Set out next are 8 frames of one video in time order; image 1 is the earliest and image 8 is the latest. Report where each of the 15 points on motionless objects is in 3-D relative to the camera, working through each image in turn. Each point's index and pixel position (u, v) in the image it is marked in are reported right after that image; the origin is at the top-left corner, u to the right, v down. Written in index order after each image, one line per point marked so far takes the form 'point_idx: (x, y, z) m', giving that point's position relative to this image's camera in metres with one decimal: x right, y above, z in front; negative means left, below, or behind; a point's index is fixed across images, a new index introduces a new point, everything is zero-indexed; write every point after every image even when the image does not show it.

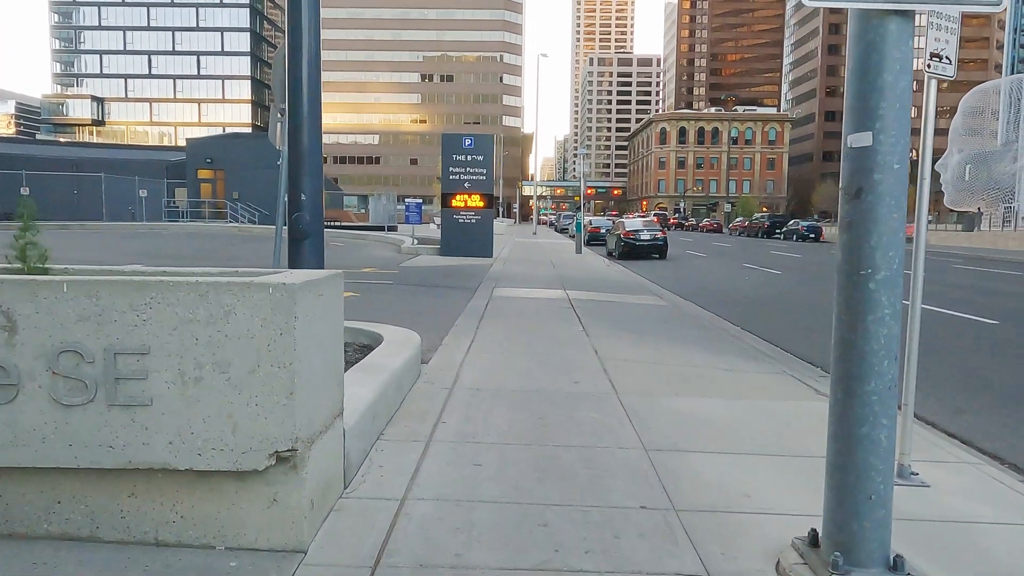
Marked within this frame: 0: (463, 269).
0: (-1.3, +0.4, +19.2) m
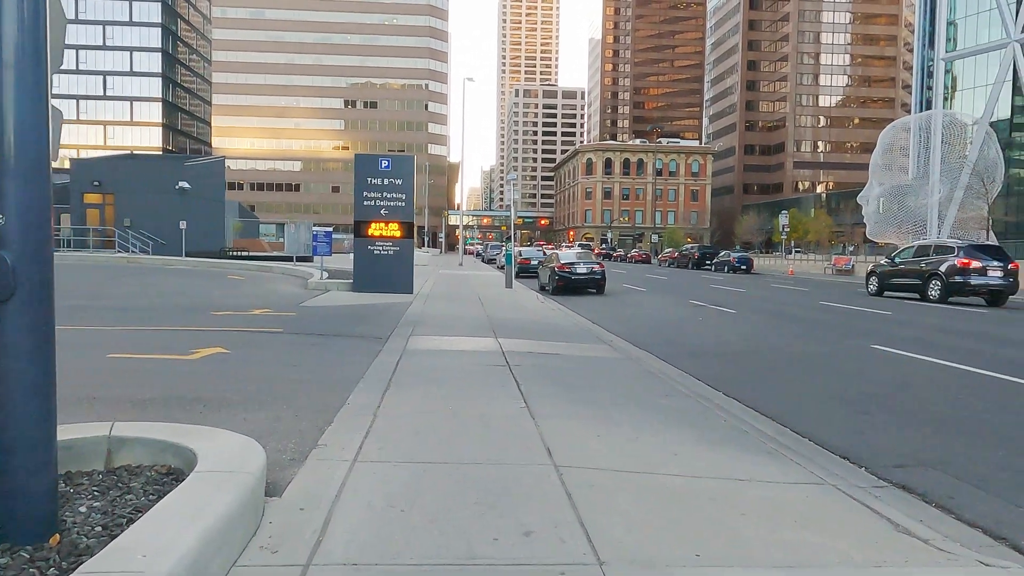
0: (-2.9, -0.5, +16.3) m
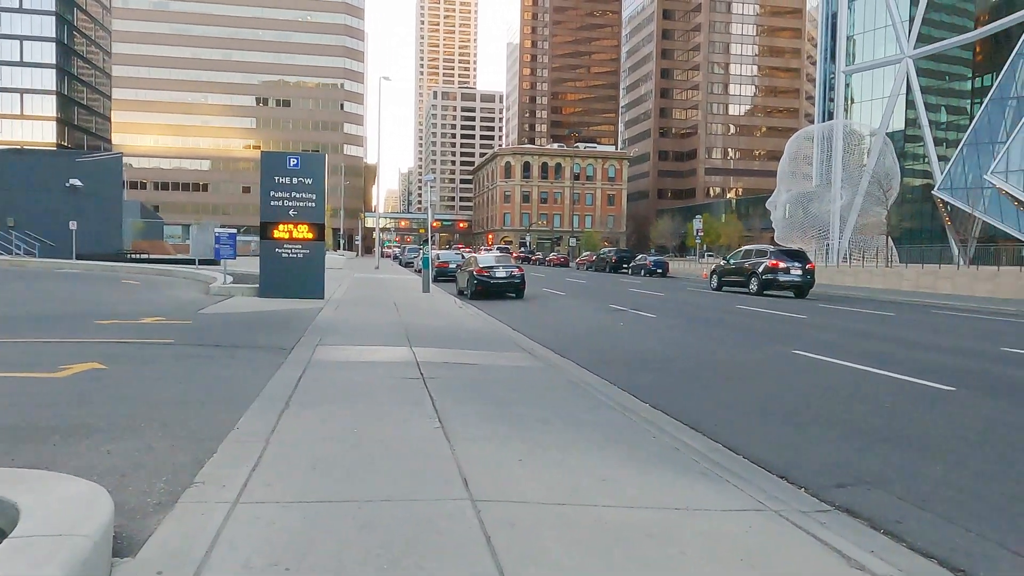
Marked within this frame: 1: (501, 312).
0: (-4.6, -0.6, +15.3) m
1: (-0.3, -0.6, +19.6) m
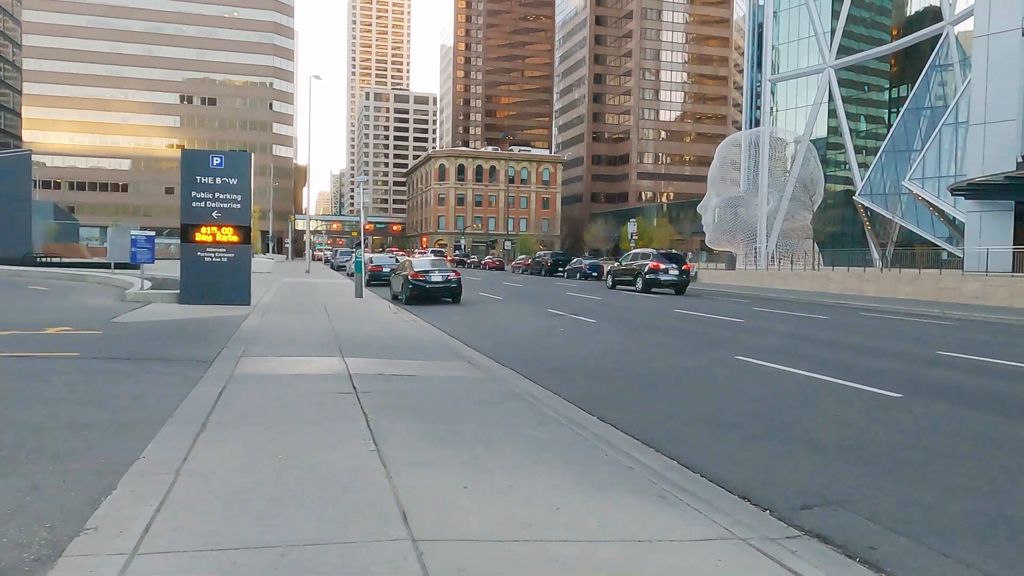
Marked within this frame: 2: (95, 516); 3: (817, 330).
0: (-5.8, -0.7, +14.3) m
1: (-1.9, -0.7, +19.0) m
2: (-2.4, -1.3, +4.3) m
3: (+6.5, -0.9, +16.2) m
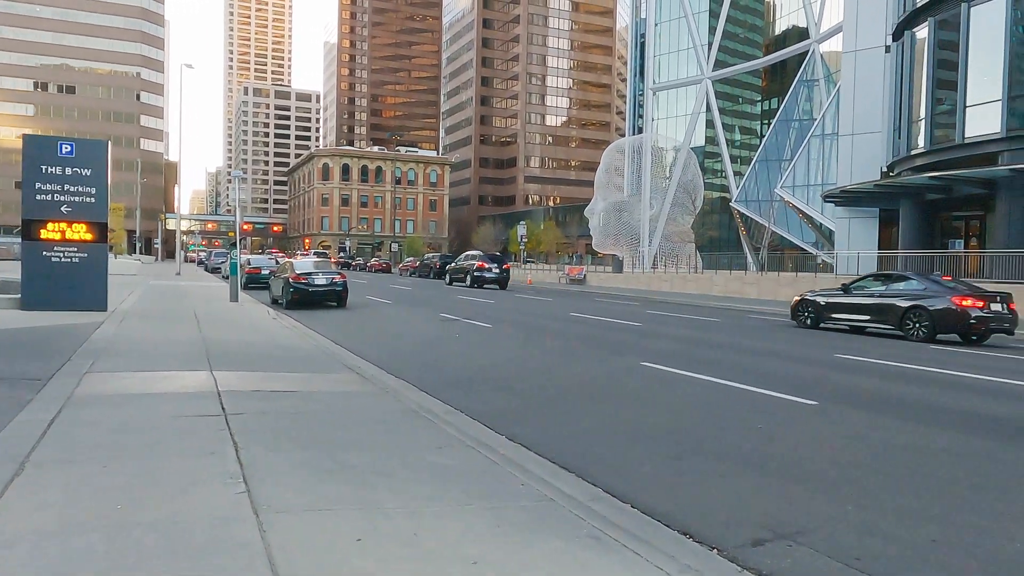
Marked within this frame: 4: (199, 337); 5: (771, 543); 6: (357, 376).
0: (-7.6, -0.8, +12.4) m
1: (-4.4, -0.8, +17.6) m
2: (-2.7, -1.3, +3.0) m
3: (+4.3, -1.0, +16.1) m
4: (-5.6, -0.9, +13.6) m
5: (+1.5, -1.5, +4.5) m
6: (-2.0, -1.1, +10.0) m
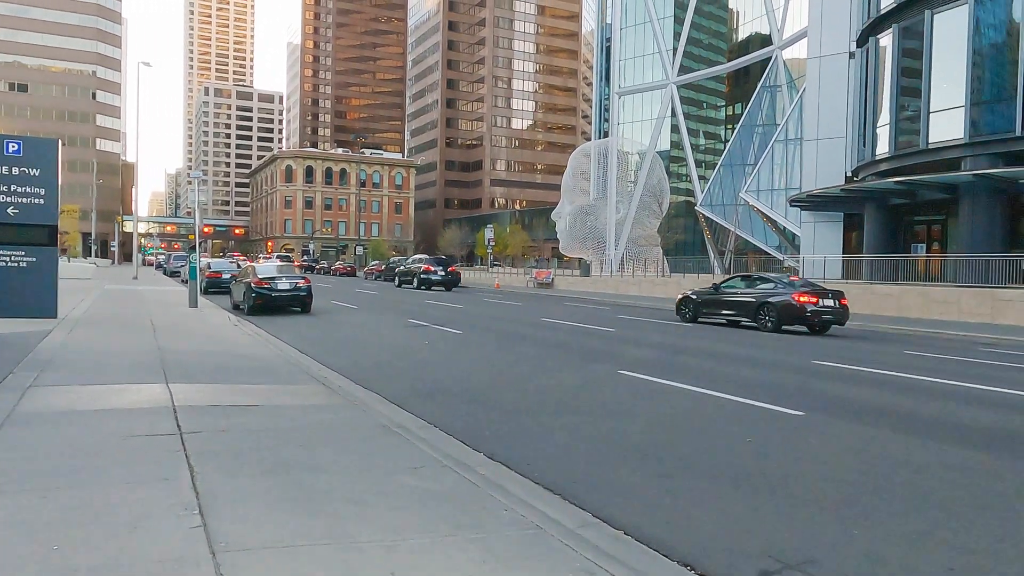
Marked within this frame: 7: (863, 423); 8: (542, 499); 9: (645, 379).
0: (-8.1, -0.9, +11.7) m
1: (-5.1, -0.9, +17.0) m
2: (-2.7, -1.4, +2.5) m
3: (+3.7, -1.1, +15.9) m
4: (-6.1, -1.0, +12.9) m
5: (+1.5, -1.6, +4.2) m
6: (-2.4, -1.2, +9.5) m
7: (+3.7, -1.4, +8.0) m
8: (+0.2, -1.5, +5.3) m
9: (+1.8, -1.3, +10.6) m
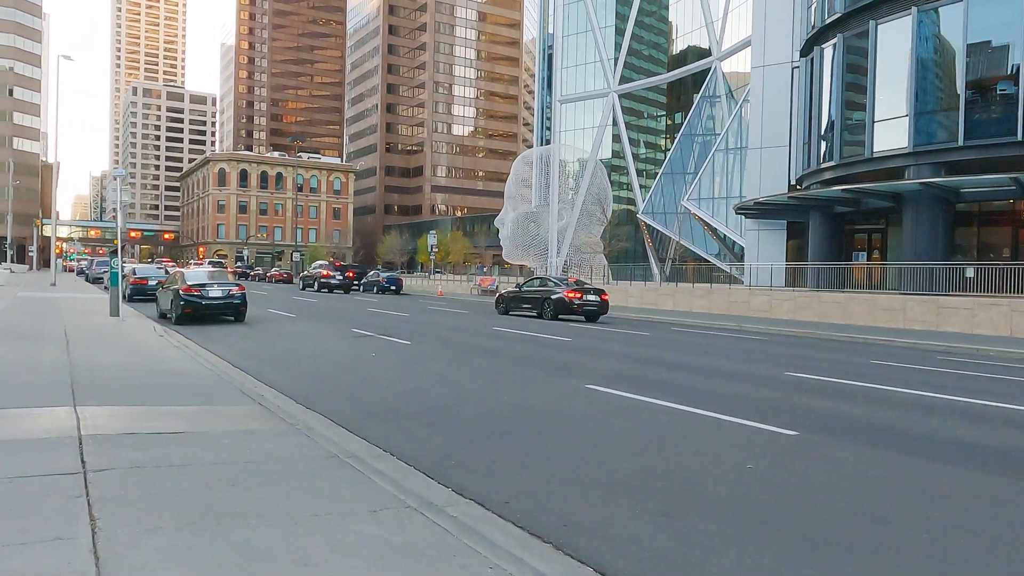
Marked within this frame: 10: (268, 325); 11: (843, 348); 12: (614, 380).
0: (-8.6, -1.0, +10.1) m
1: (-6.1, -1.1, +15.7) m
2: (-2.6, -1.4, +1.3) m
3: (+2.8, -1.2, +15.2) m
4: (-6.7, -1.1, +11.5) m
5: (+1.4, -1.6, +3.4) m
6: (-2.8, -1.3, +8.4) m
7: (+3.3, -1.5, +7.3) m
8: (+0.1, -1.5, +4.4) m
9: (+1.3, -1.4, +9.8) m
10: (-6.2, -0.9, +19.4) m
11: (+8.0, -1.4, +18.5) m
12: (+1.5, -1.3, +11.1) m
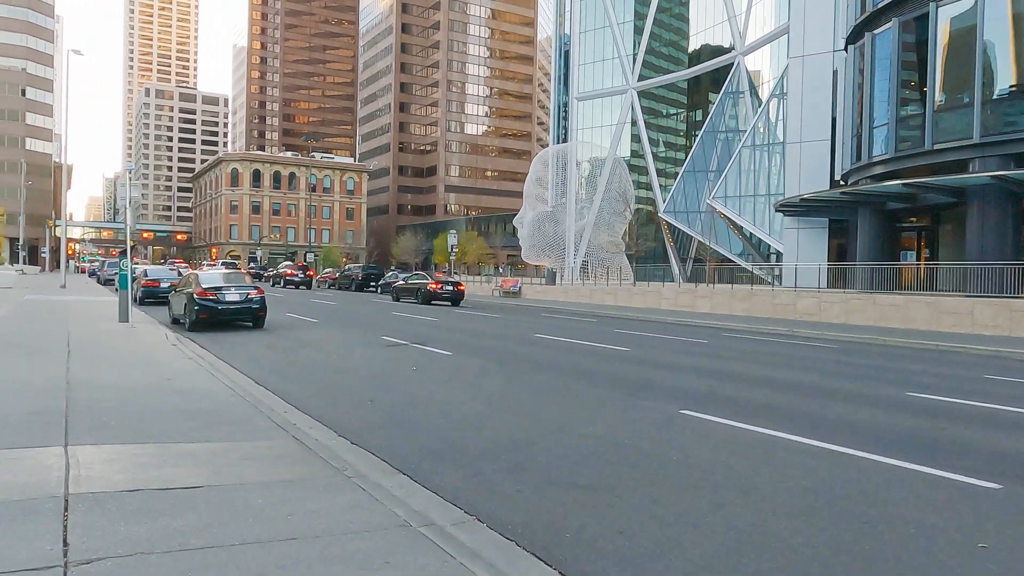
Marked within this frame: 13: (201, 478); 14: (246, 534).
0: (-7.7, -1.1, +8.5) m
1: (-5.1, -1.2, +14.0) m
2: (-1.8, -1.4, -0.3) m
3: (+3.7, -1.3, +13.5) m
4: (-5.8, -1.2, +9.9) m
5: (+2.2, -1.7, +1.7) m
6: (-1.9, -1.4, +6.7) m
7: (+4.2, -1.5, +5.6) m
8: (+0.9, -1.6, +2.7) m
9: (+2.2, -1.4, +8.1) m
10: (-5.2, -1.0, +17.8) m
11: (+9.0, -1.5, +16.7) m
12: (+2.4, -1.4, +9.3) m
13: (-2.3, -1.4, +5.5) m
14: (-1.6, -1.4, +4.4) m
